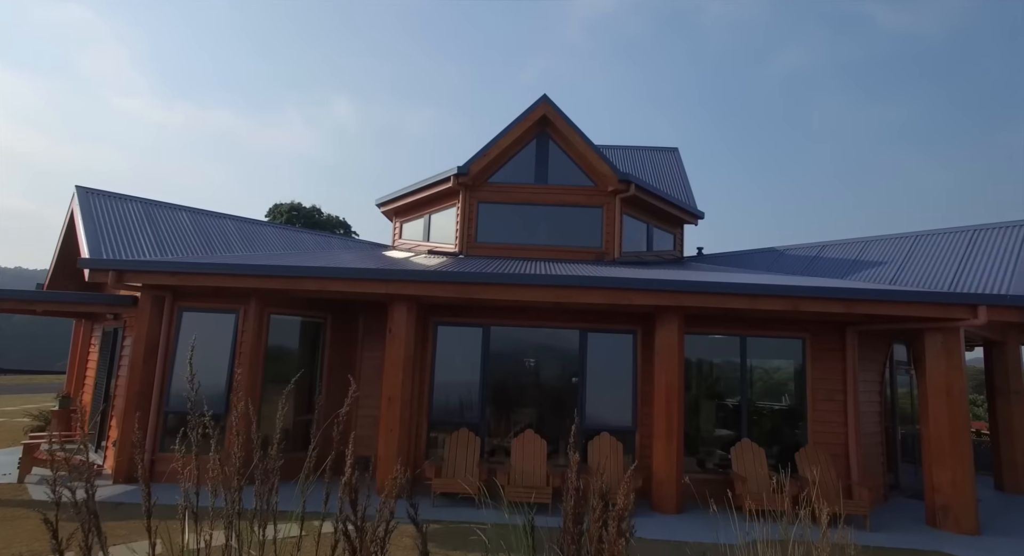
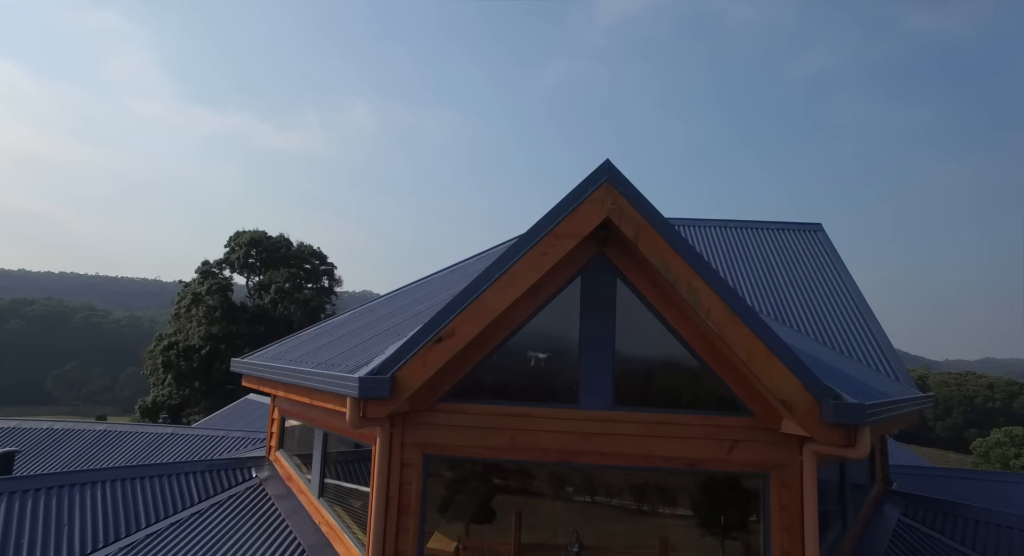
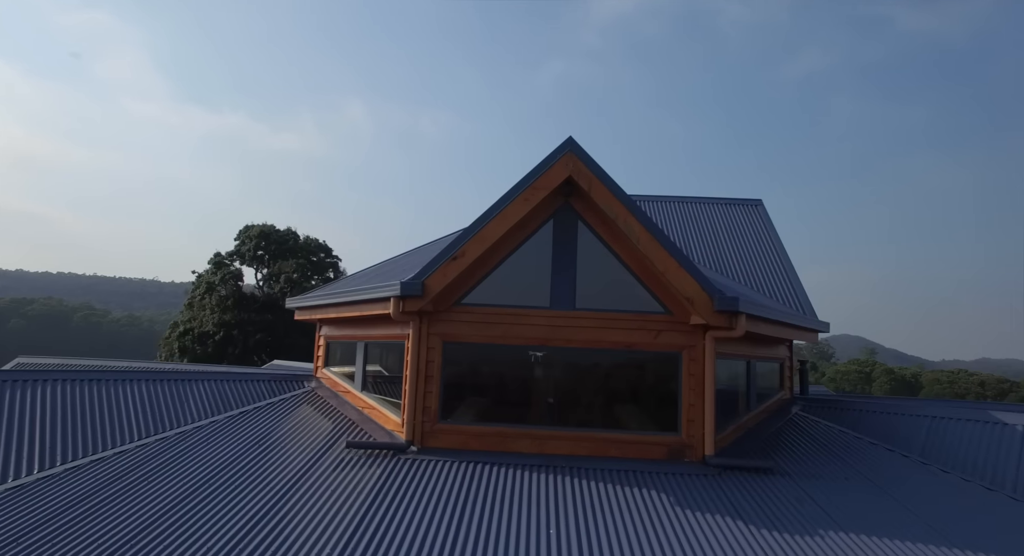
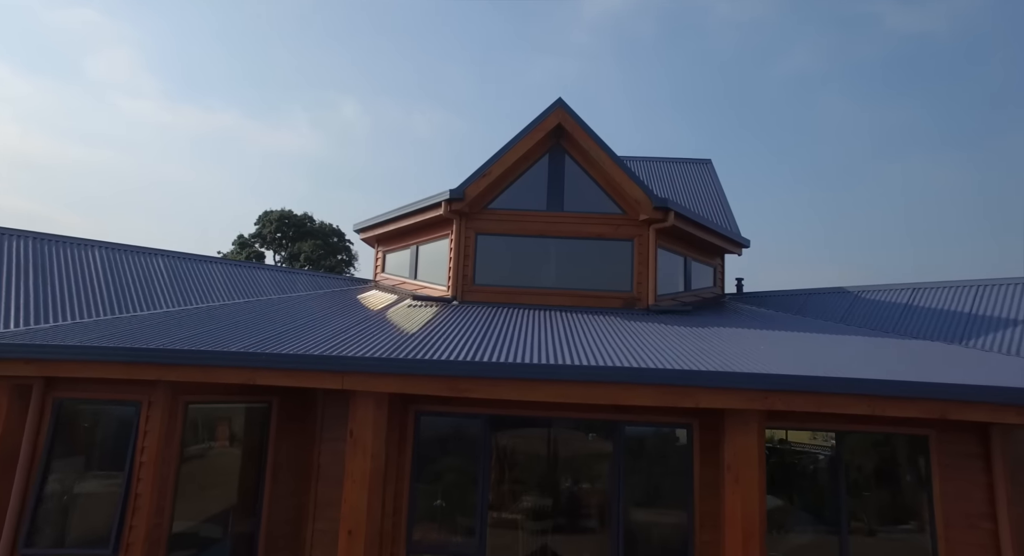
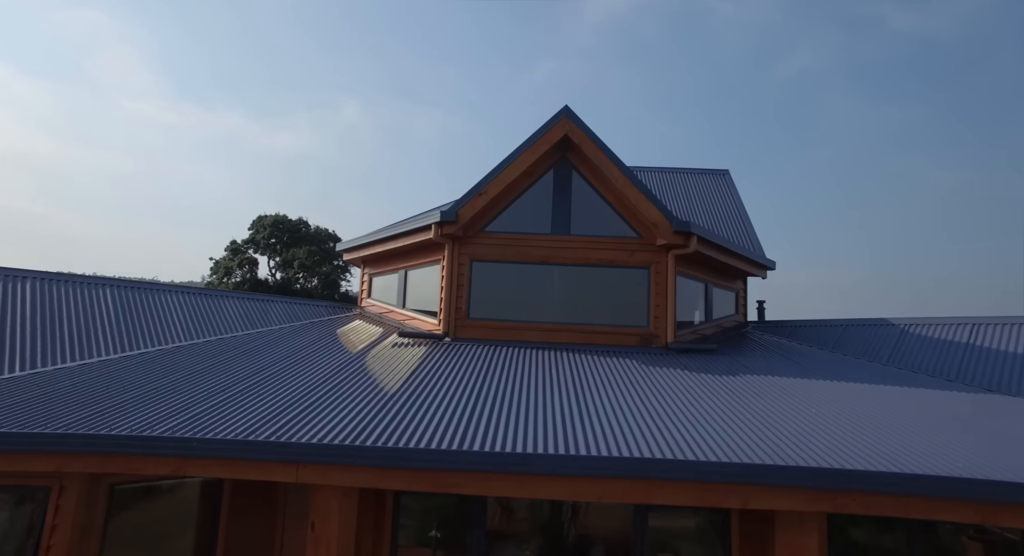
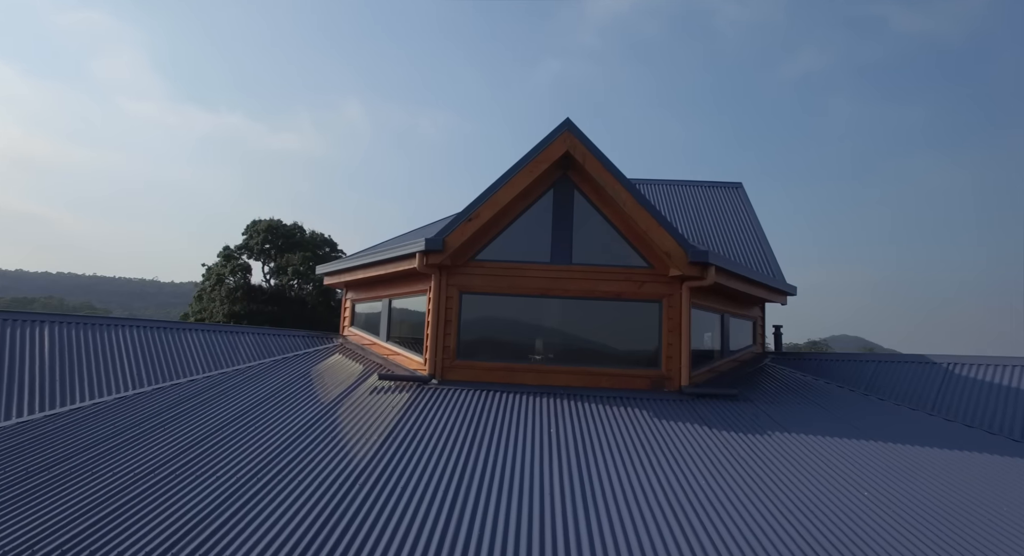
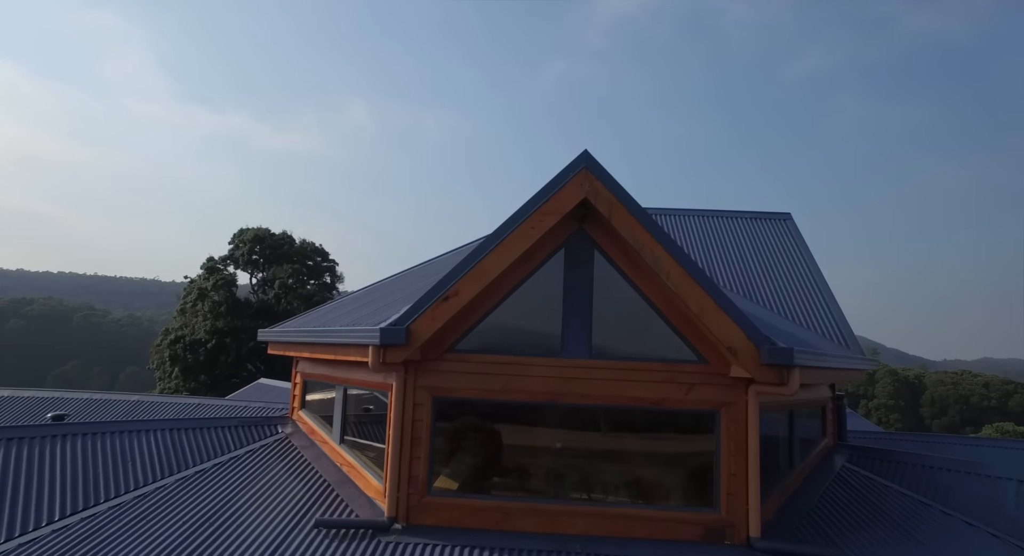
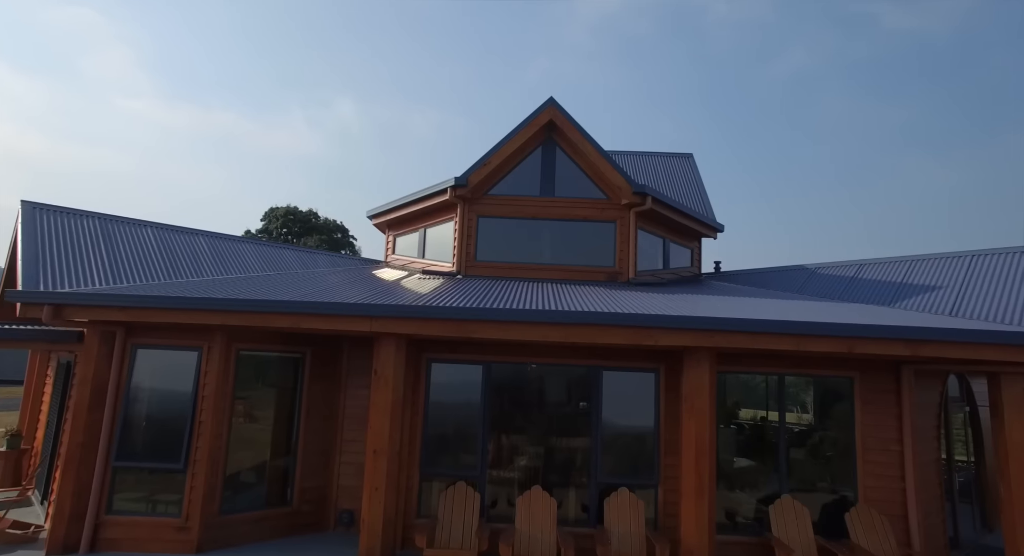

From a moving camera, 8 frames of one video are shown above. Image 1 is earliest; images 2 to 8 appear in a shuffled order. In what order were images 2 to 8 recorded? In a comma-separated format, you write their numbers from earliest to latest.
8, 4, 5, 6, 3, 7, 2
